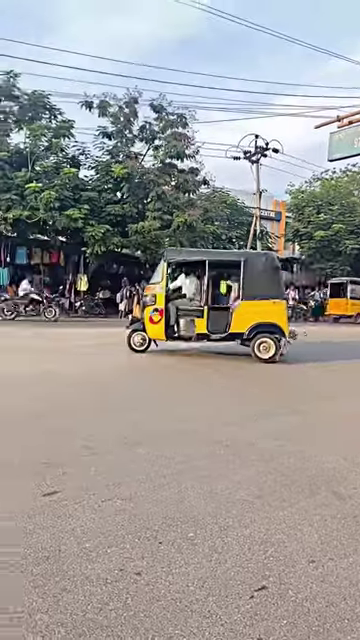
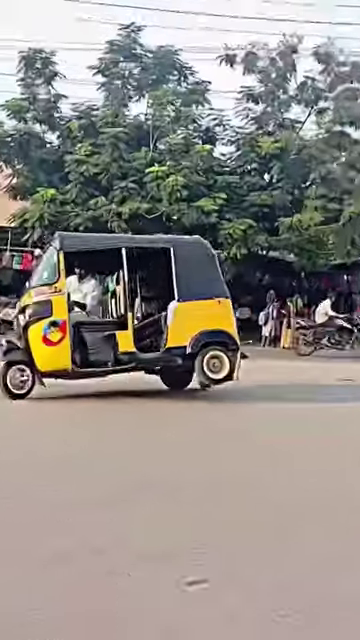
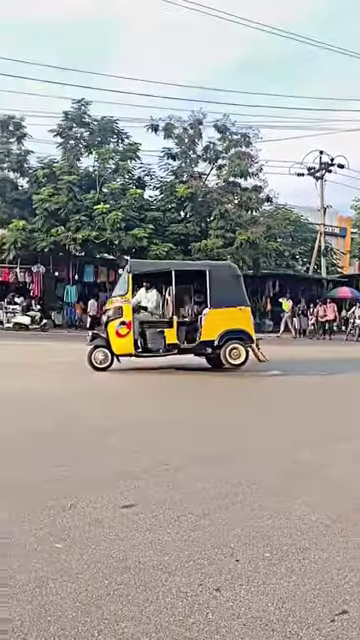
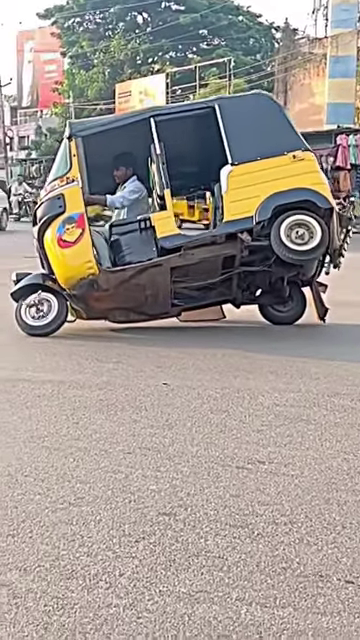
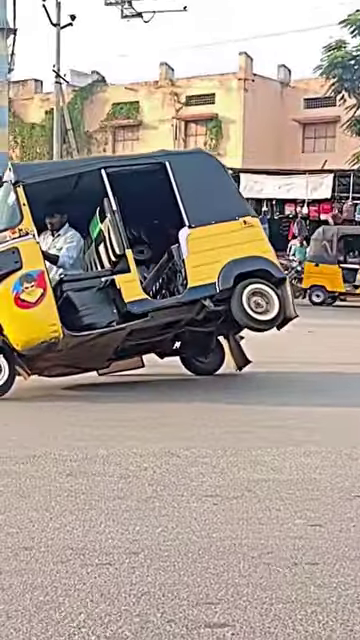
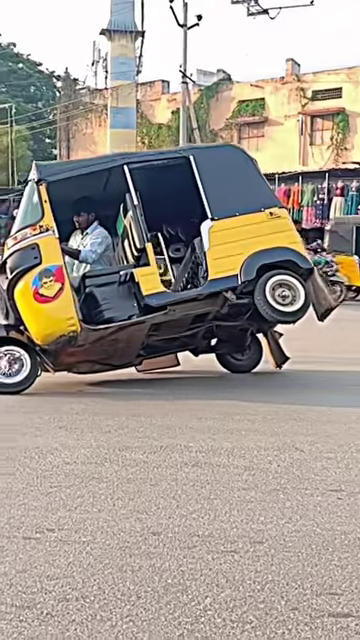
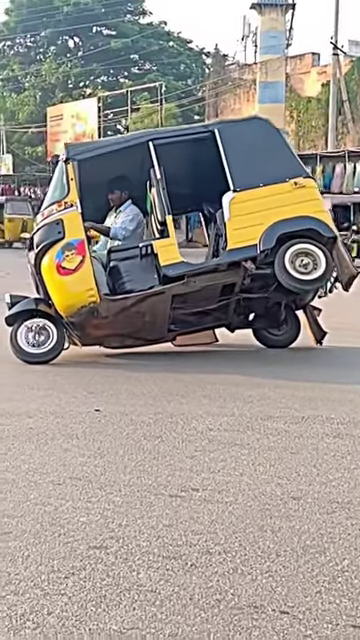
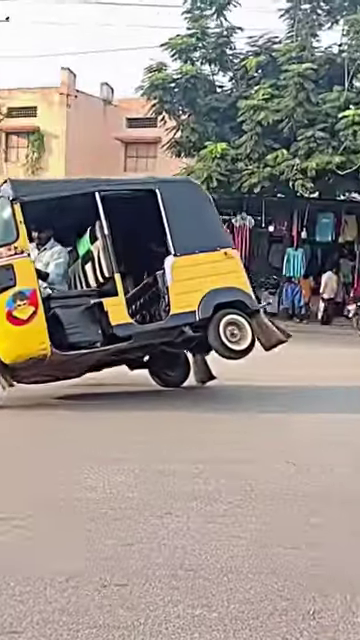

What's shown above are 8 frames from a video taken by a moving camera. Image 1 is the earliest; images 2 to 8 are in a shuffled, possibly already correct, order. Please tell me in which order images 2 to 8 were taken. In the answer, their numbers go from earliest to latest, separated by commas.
3, 2, 8, 5, 6, 7, 4
